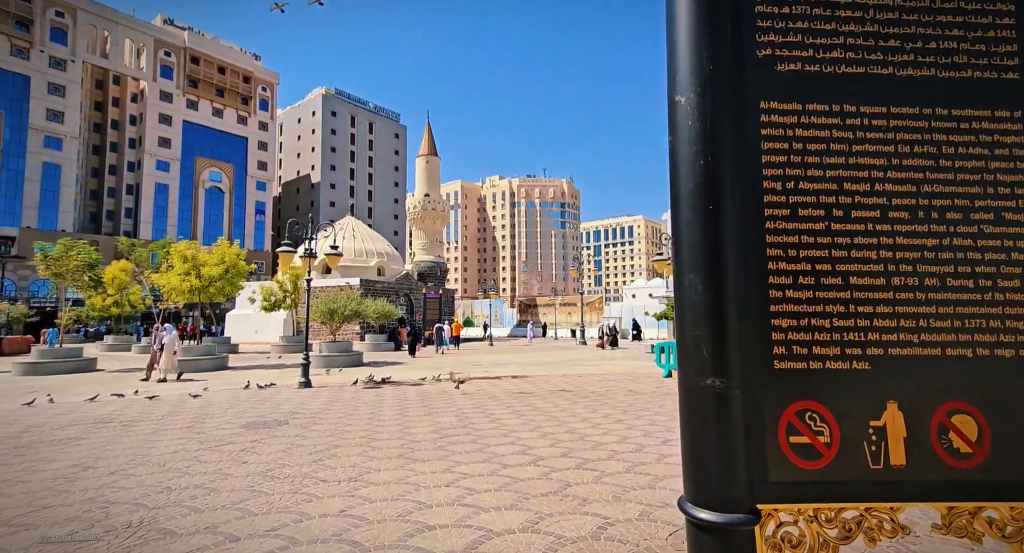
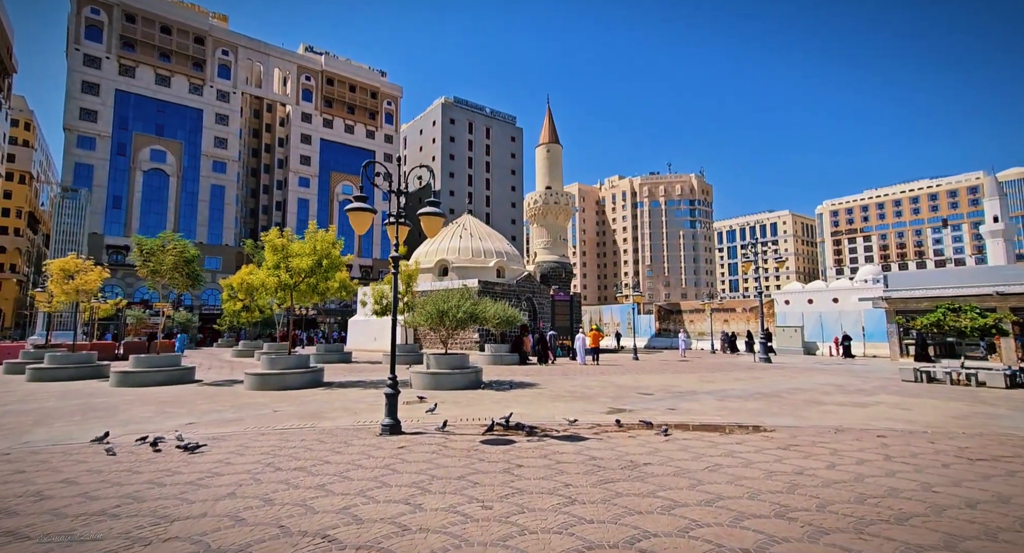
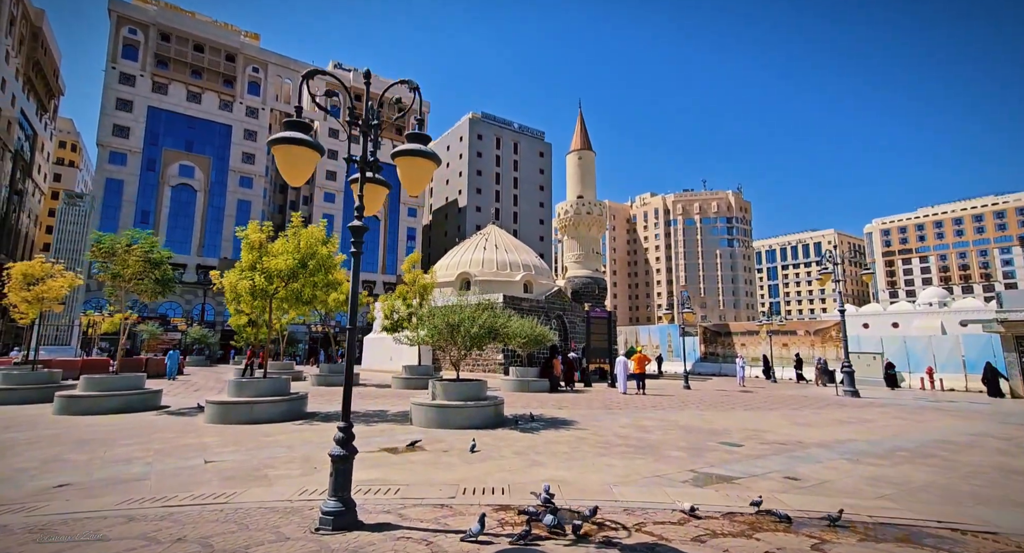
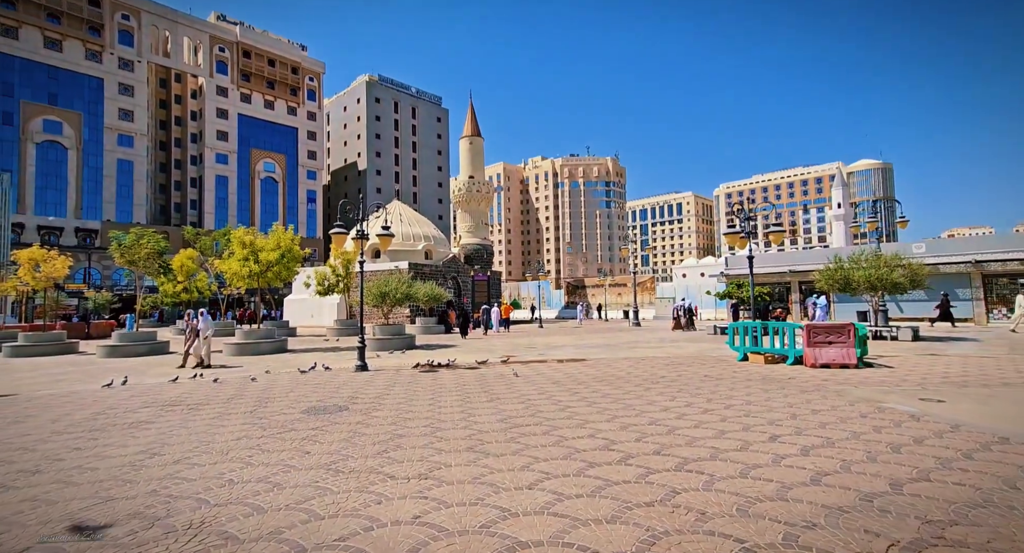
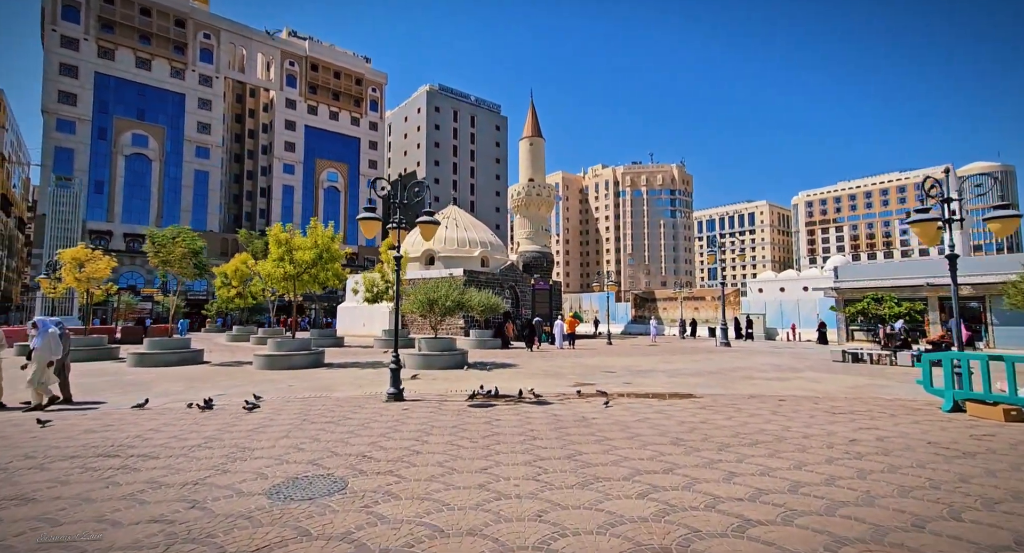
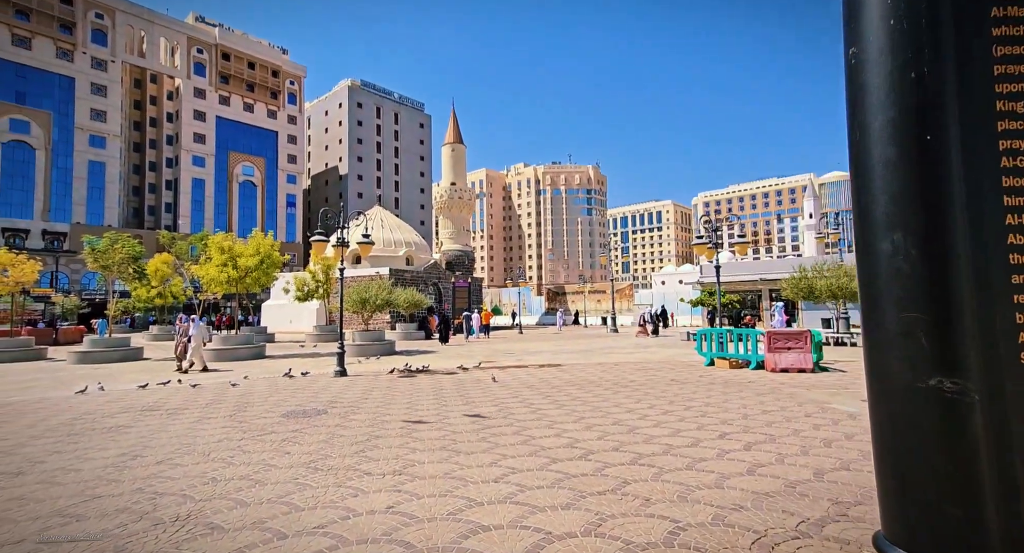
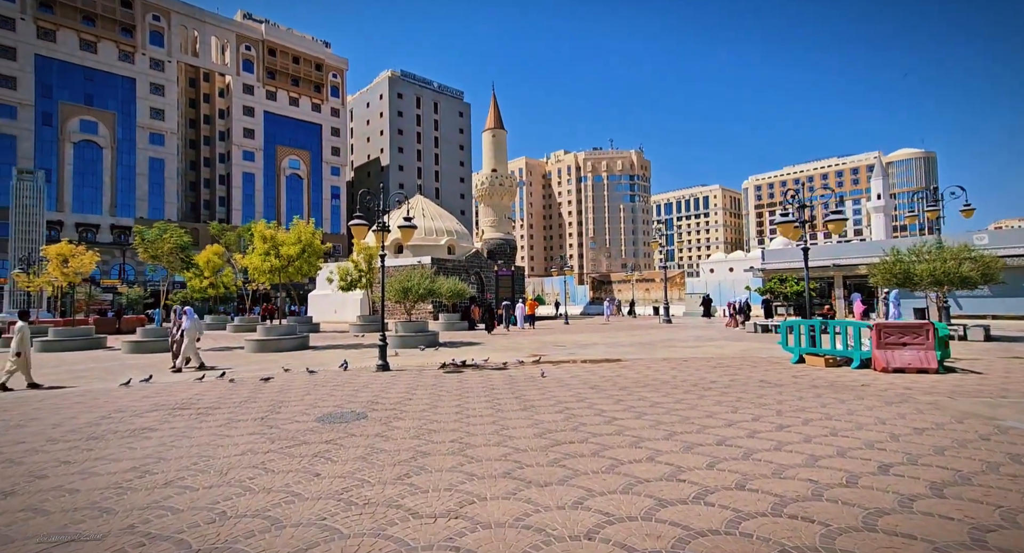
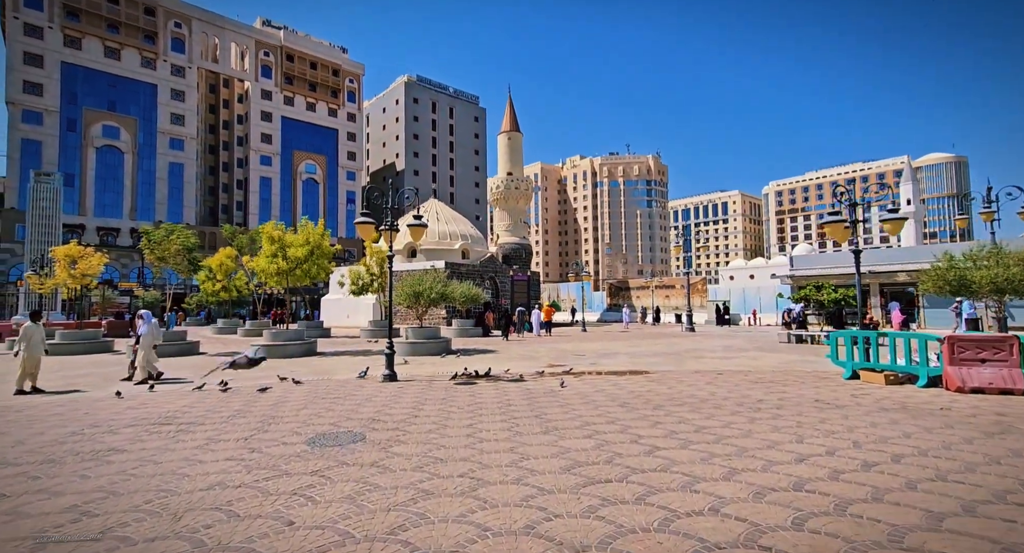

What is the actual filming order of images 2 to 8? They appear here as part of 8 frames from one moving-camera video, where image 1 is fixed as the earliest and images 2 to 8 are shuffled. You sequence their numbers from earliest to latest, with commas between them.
6, 4, 7, 8, 5, 2, 3
